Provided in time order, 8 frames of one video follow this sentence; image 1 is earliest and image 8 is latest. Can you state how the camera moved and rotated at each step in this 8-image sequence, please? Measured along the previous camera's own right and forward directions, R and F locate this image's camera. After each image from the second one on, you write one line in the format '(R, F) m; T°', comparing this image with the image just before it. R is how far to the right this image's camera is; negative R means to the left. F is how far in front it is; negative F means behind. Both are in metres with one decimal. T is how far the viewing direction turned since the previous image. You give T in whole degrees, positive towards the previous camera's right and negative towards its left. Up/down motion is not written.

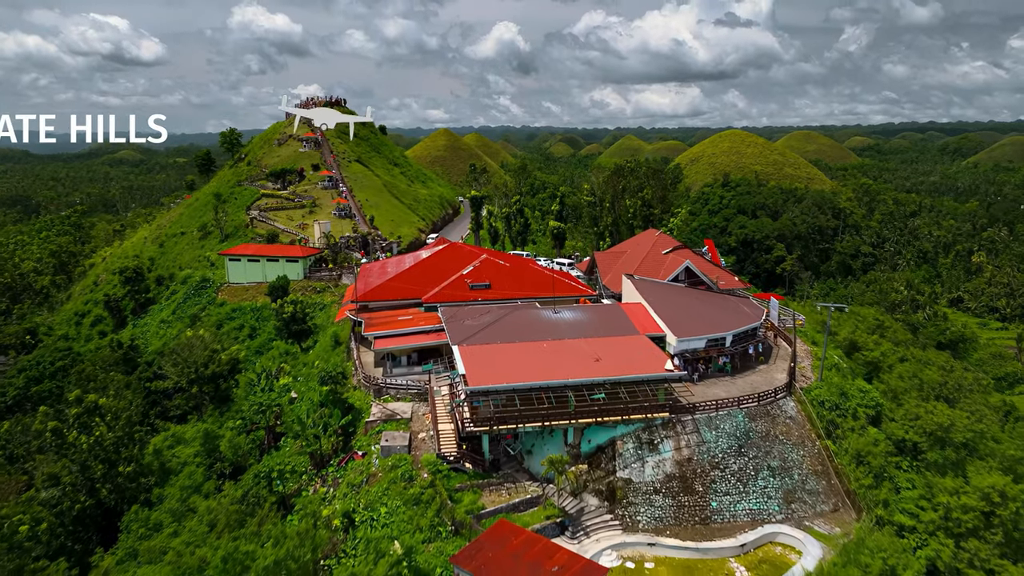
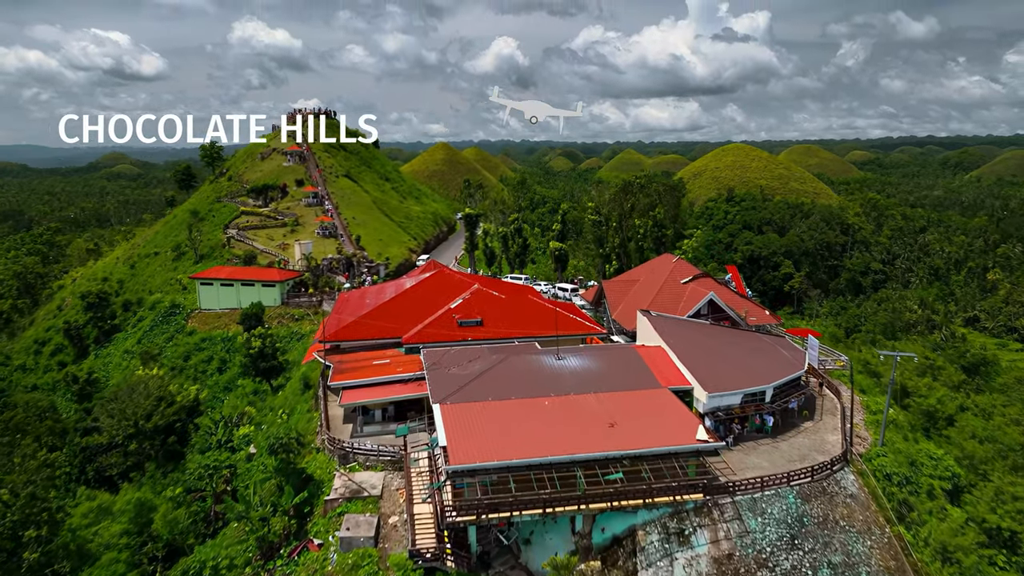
(+0.1, +4.3) m; 0°
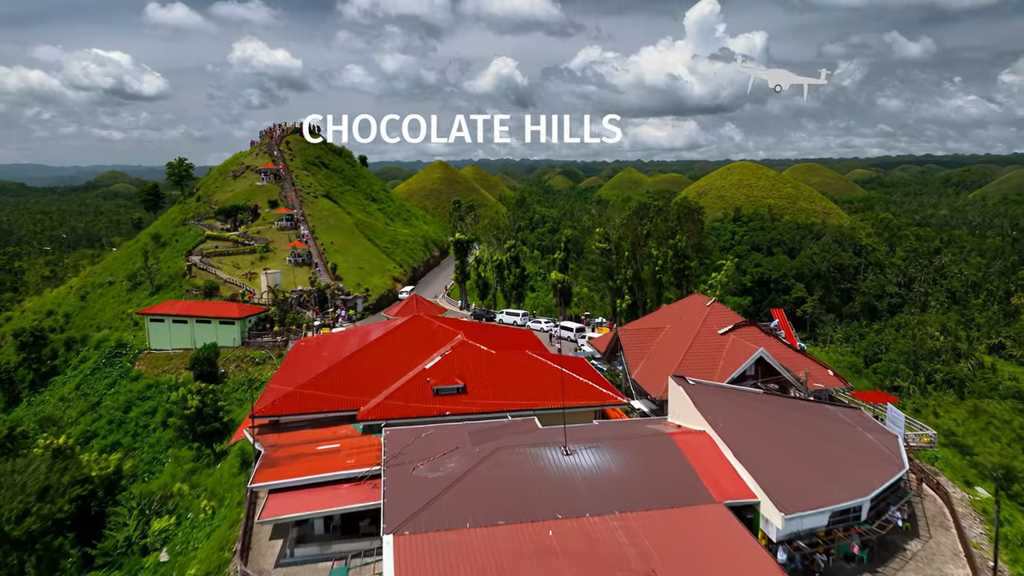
(+0.2, +6.1) m; 0°
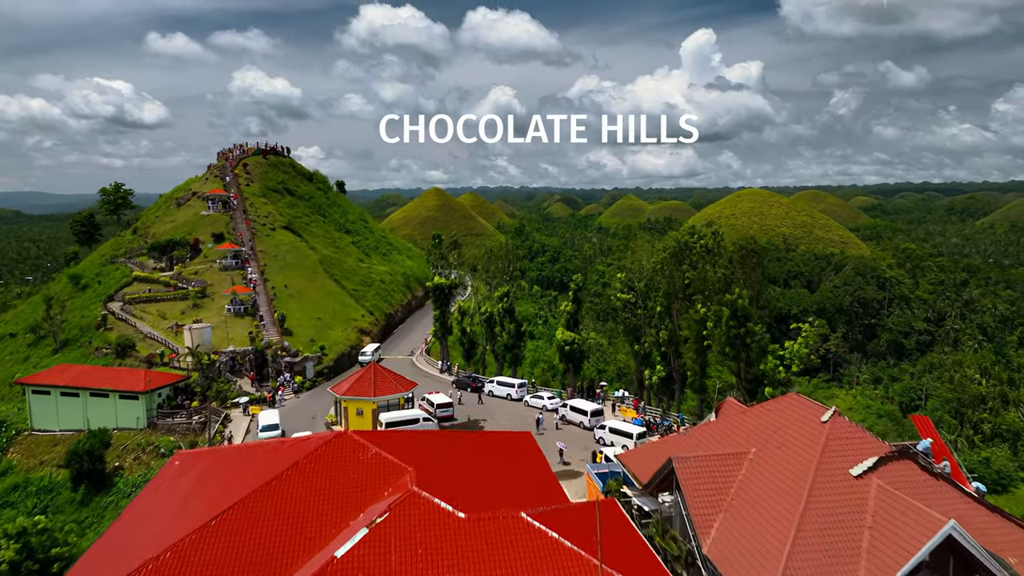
(+0.3, +9.5) m; 0°
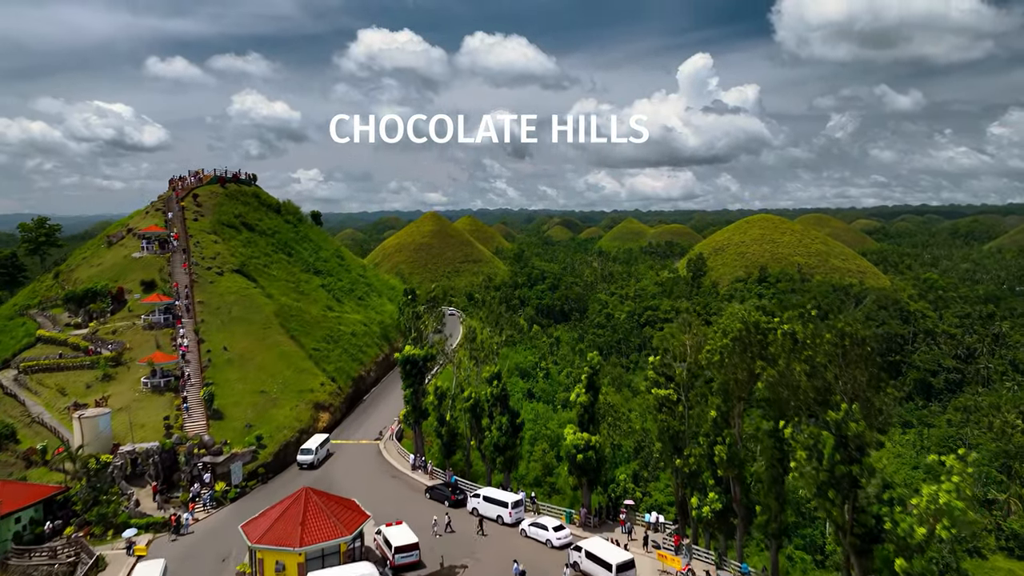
(+0.2, +8.2) m; 0°
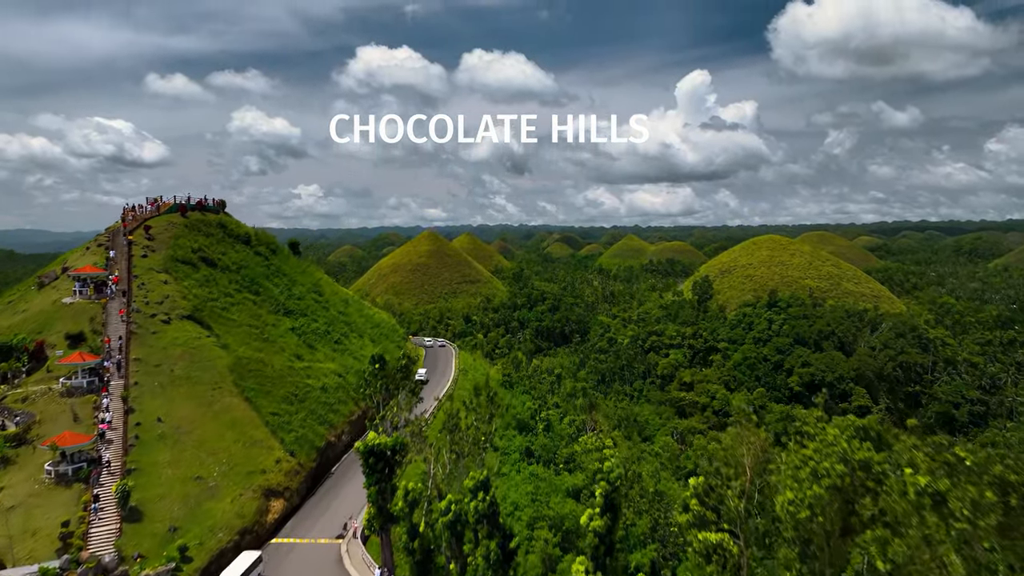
(+0.2, +5.8) m; 0°
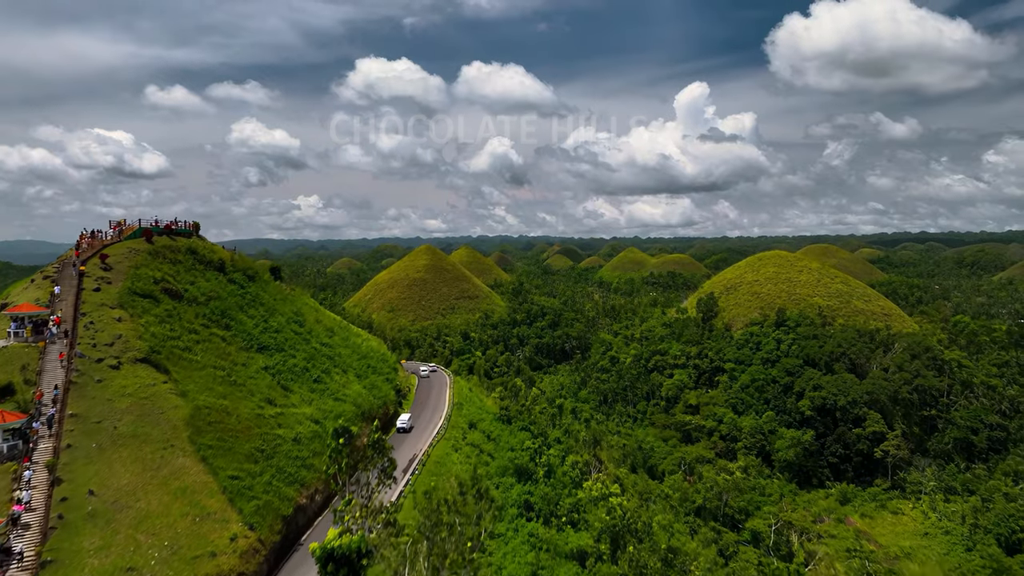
(+0.1, +4.2) m; 0°
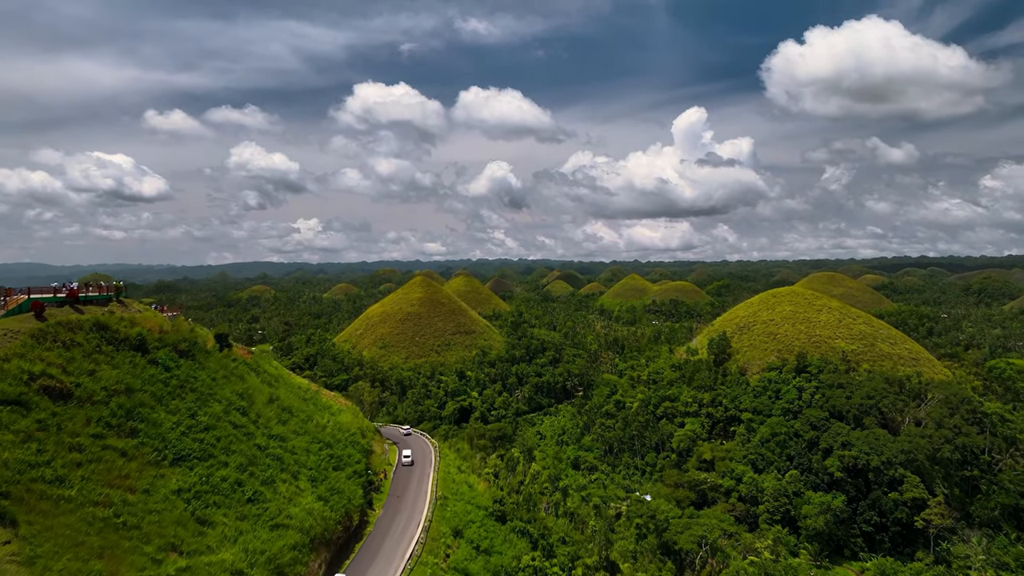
(+0.2, +9.4) m; 0°
